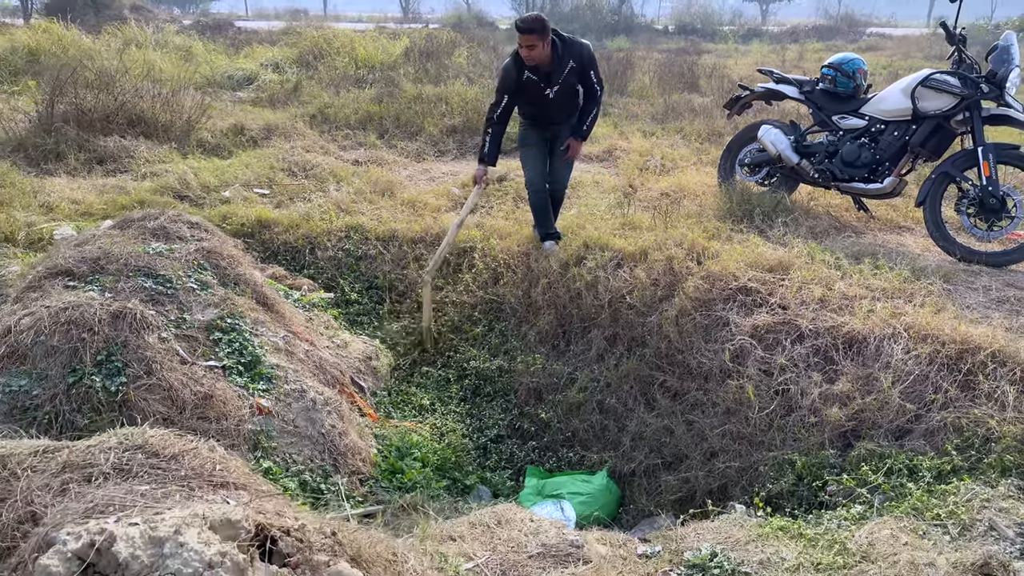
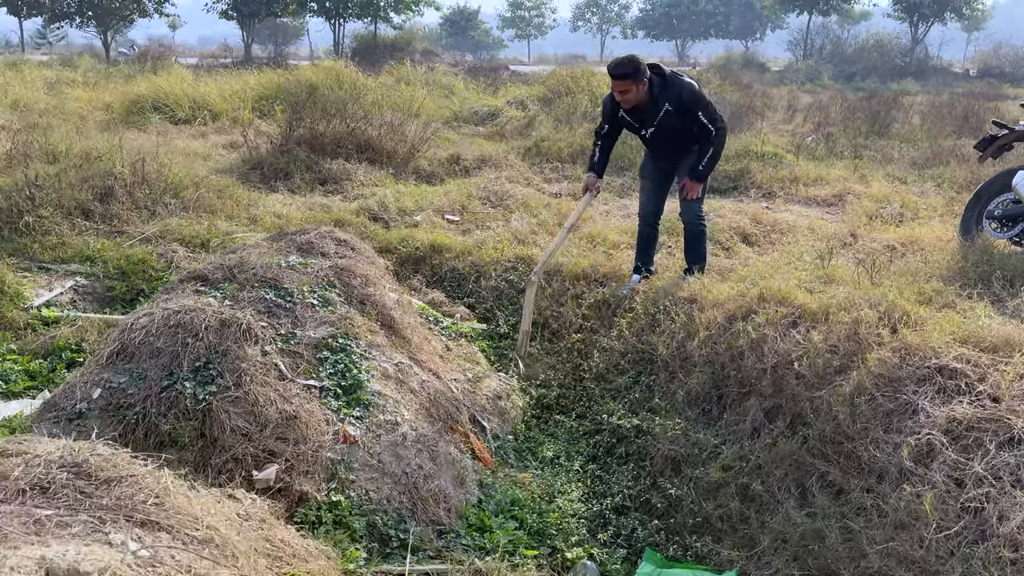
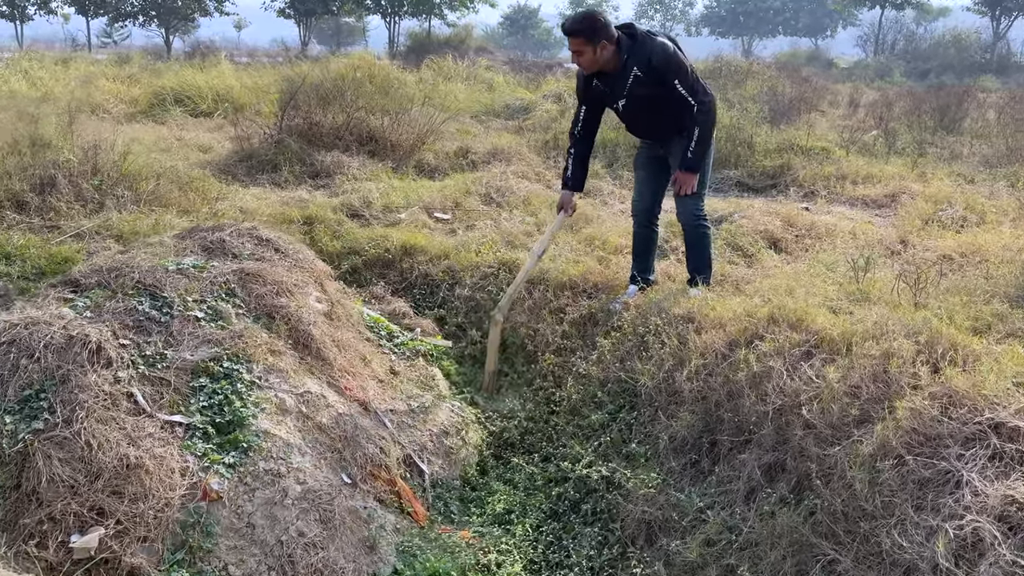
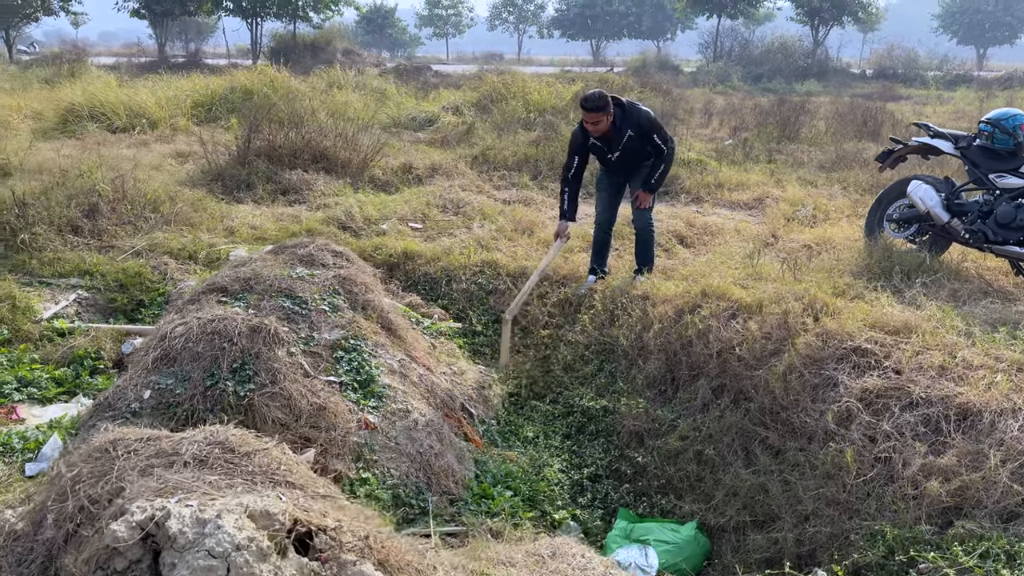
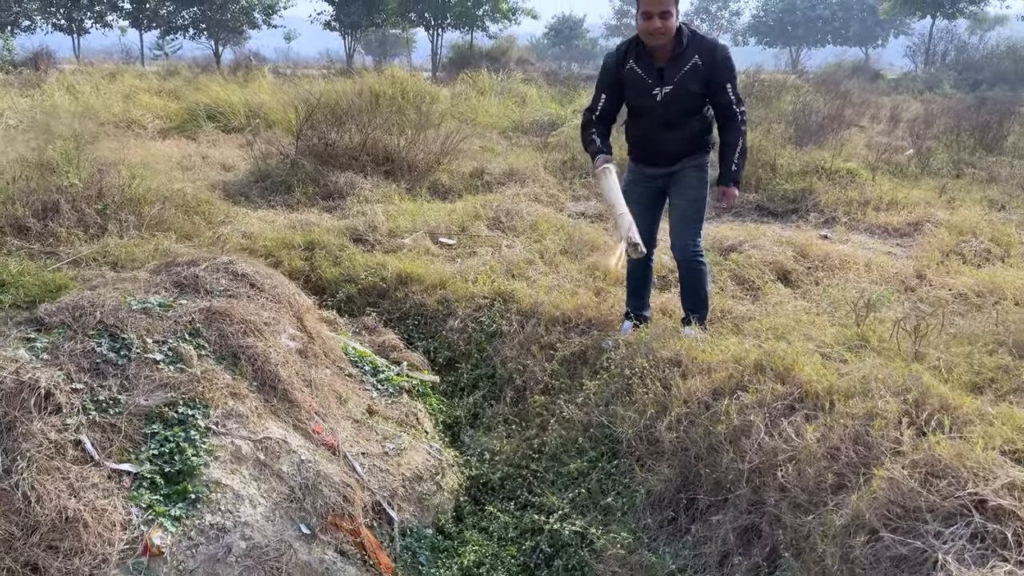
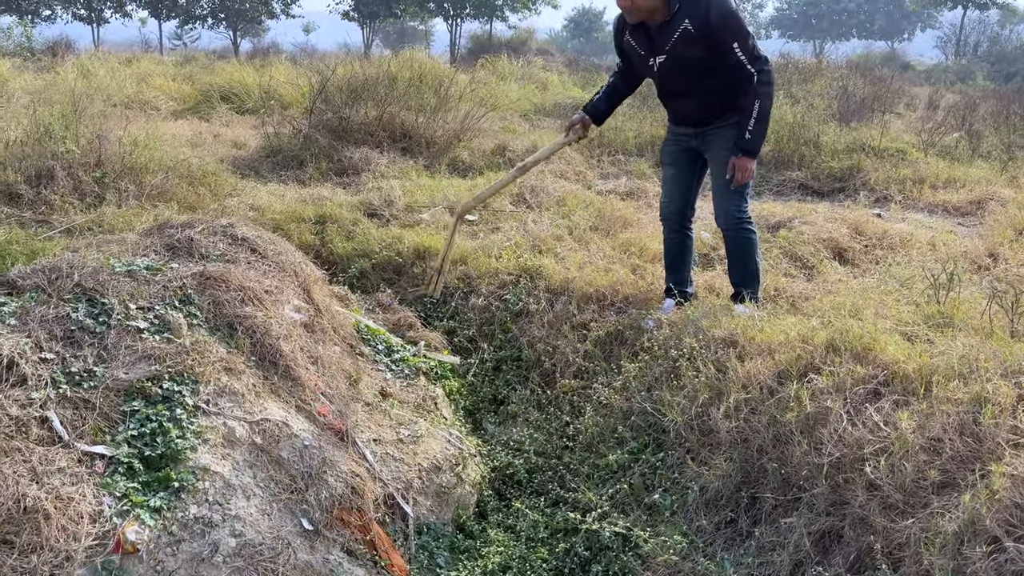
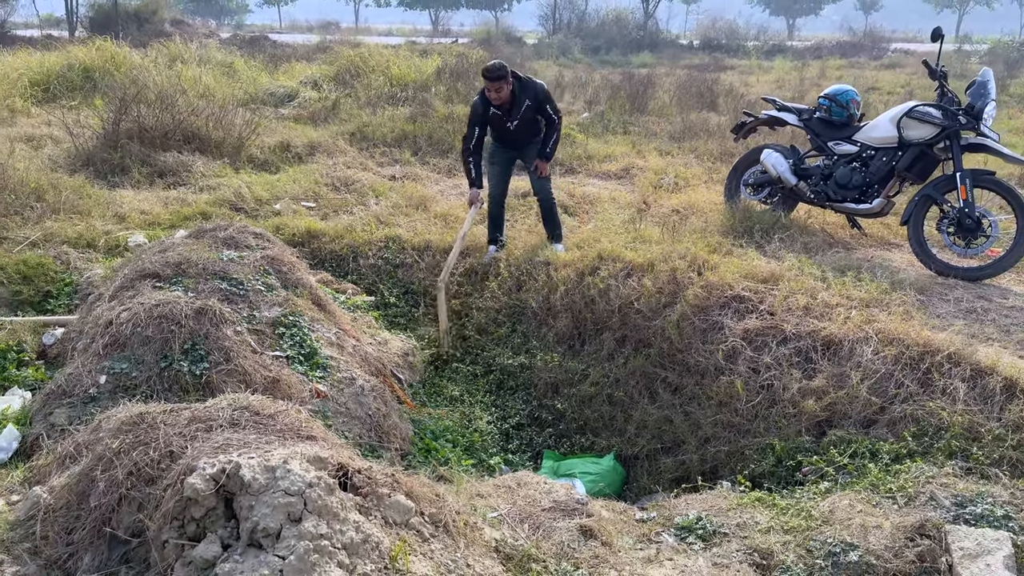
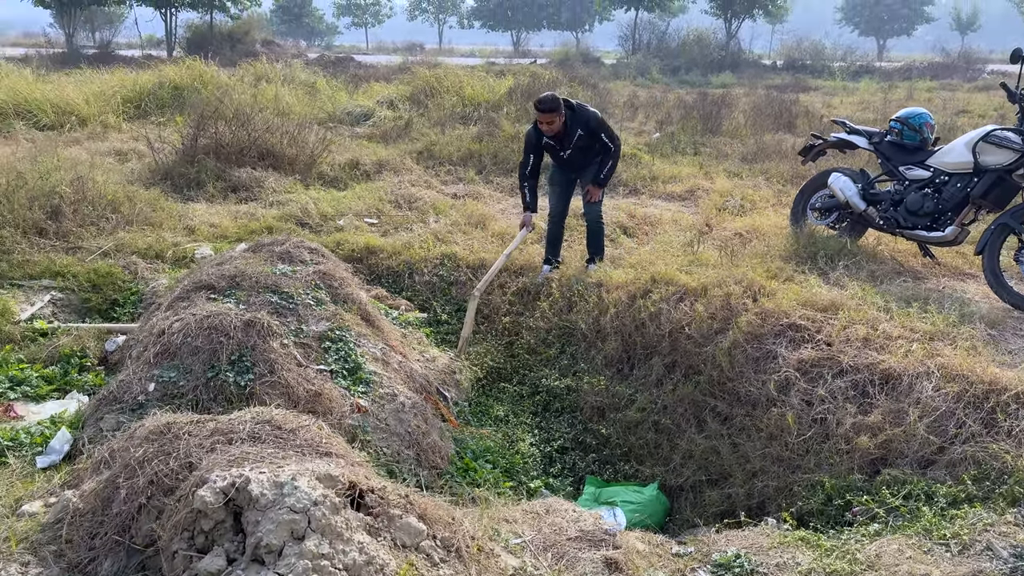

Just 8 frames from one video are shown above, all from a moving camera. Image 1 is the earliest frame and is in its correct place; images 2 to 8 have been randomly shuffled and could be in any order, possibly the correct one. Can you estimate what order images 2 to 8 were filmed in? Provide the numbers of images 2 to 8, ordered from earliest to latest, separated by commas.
7, 8, 4, 2, 3, 6, 5
